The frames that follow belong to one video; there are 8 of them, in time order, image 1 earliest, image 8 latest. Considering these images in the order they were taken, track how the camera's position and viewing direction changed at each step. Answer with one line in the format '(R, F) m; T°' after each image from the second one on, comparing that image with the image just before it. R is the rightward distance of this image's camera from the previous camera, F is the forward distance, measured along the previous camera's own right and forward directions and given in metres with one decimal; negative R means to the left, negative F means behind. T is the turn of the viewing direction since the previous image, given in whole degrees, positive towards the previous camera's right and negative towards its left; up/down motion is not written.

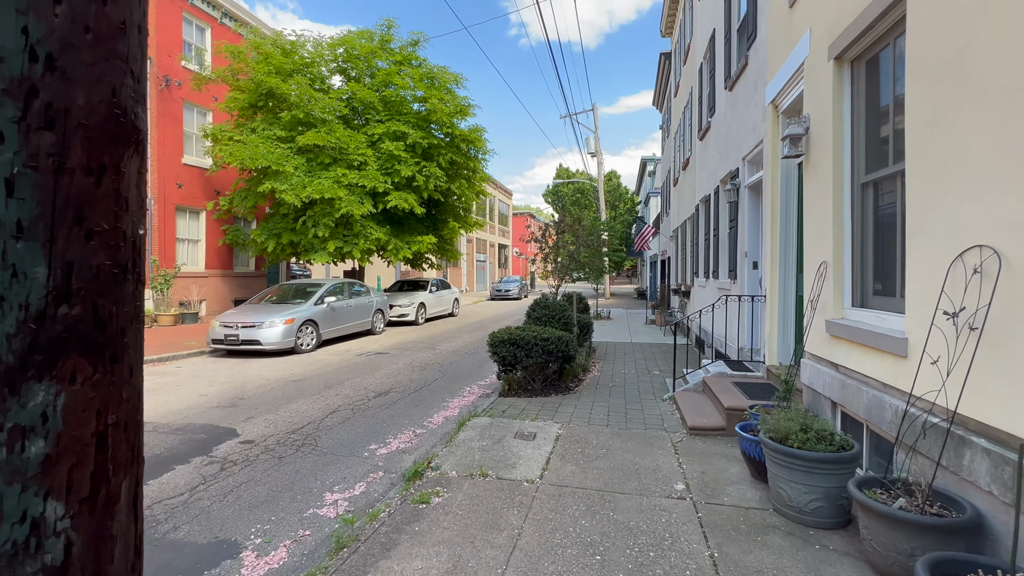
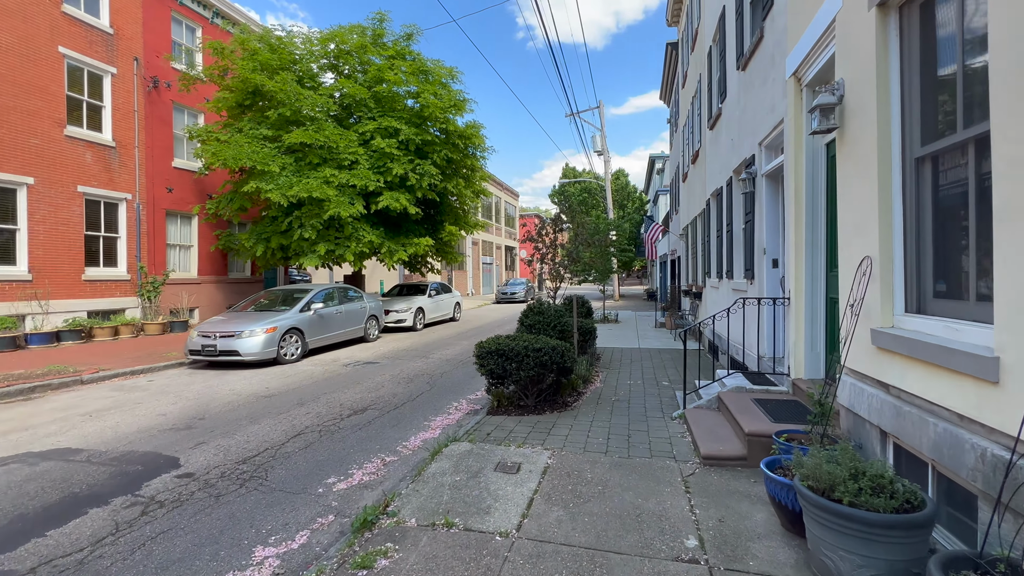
(+0.3, +0.7) m; -1°
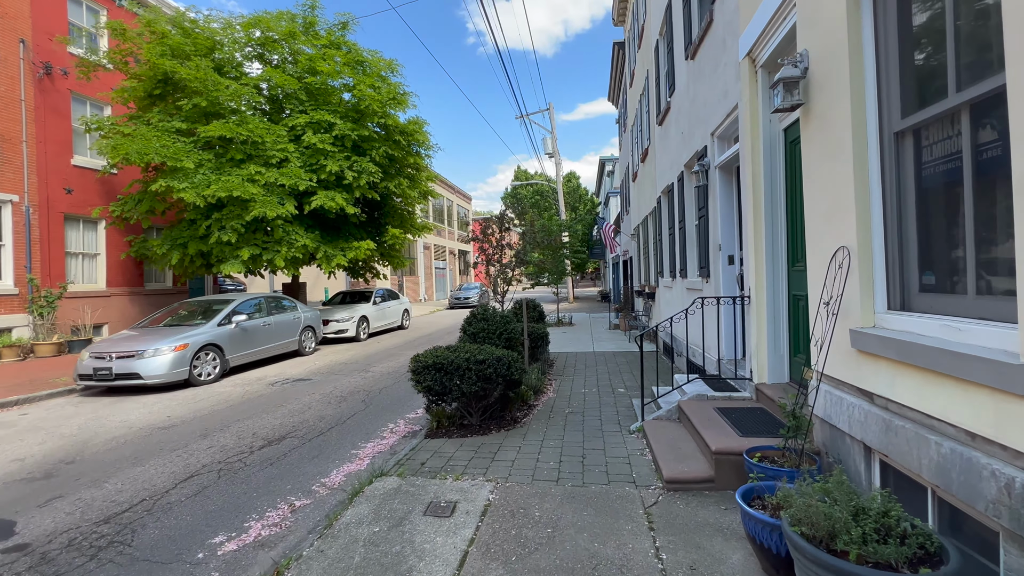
(+0.2, +0.6) m; +6°
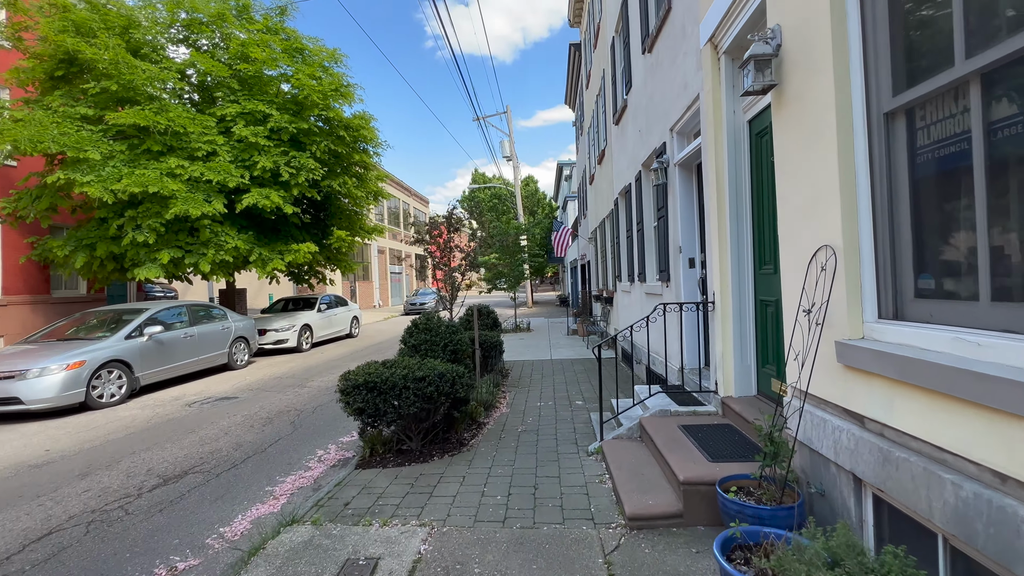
(+0.2, +0.5) m; +5°
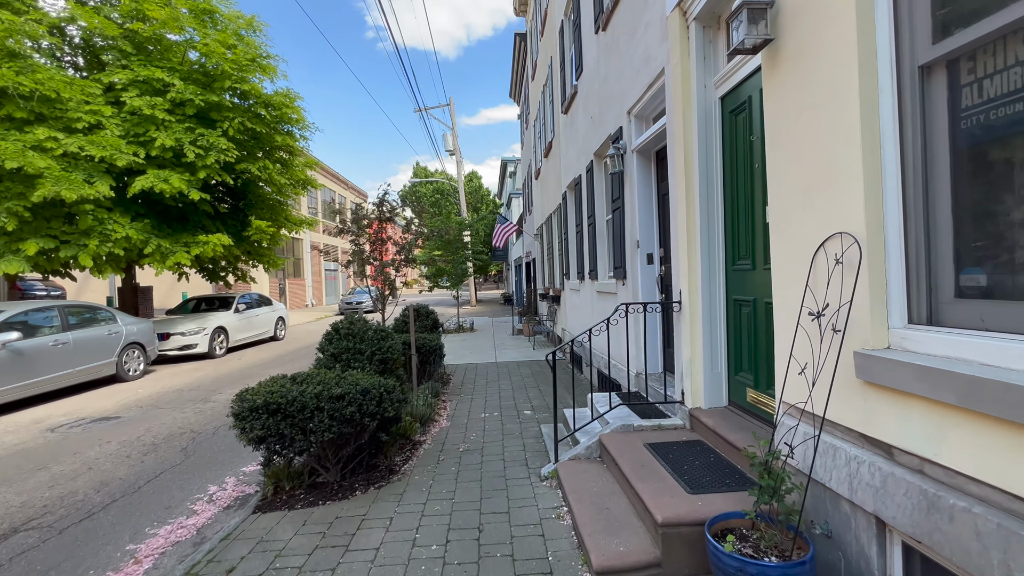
(0.0, +0.7) m; +7°
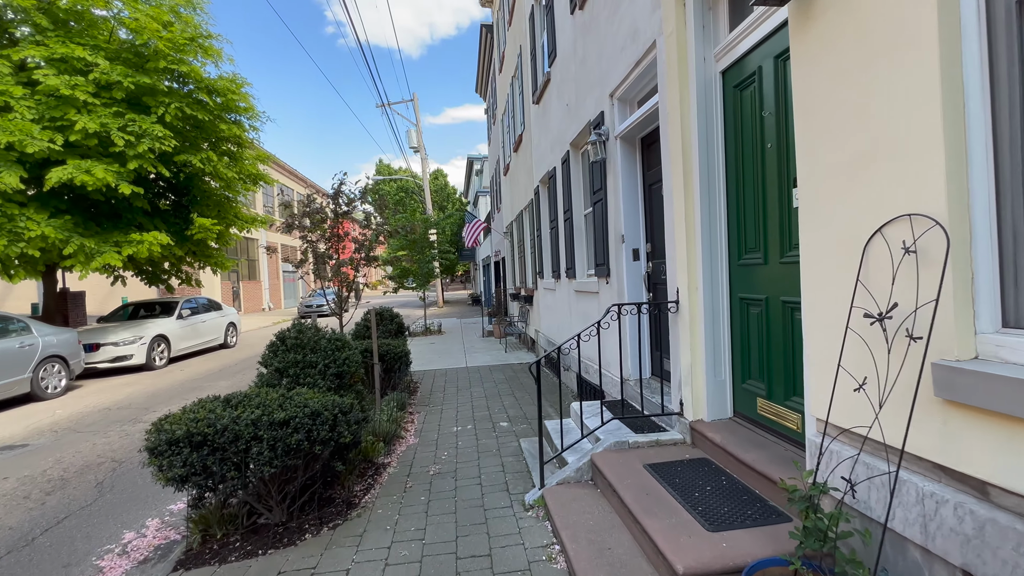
(-0.1, +0.5) m; +4°
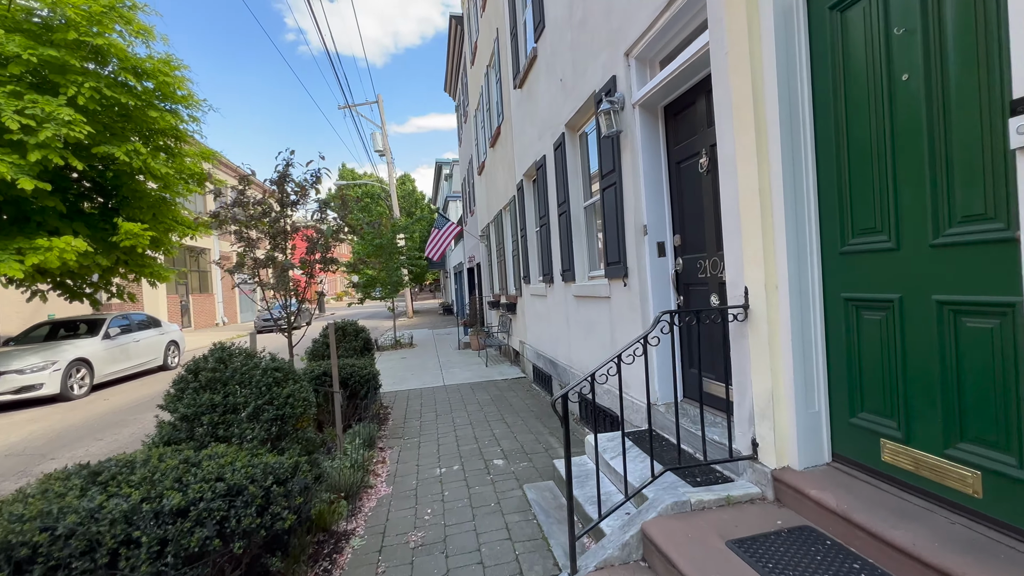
(-0.2, +1.0) m; +4°
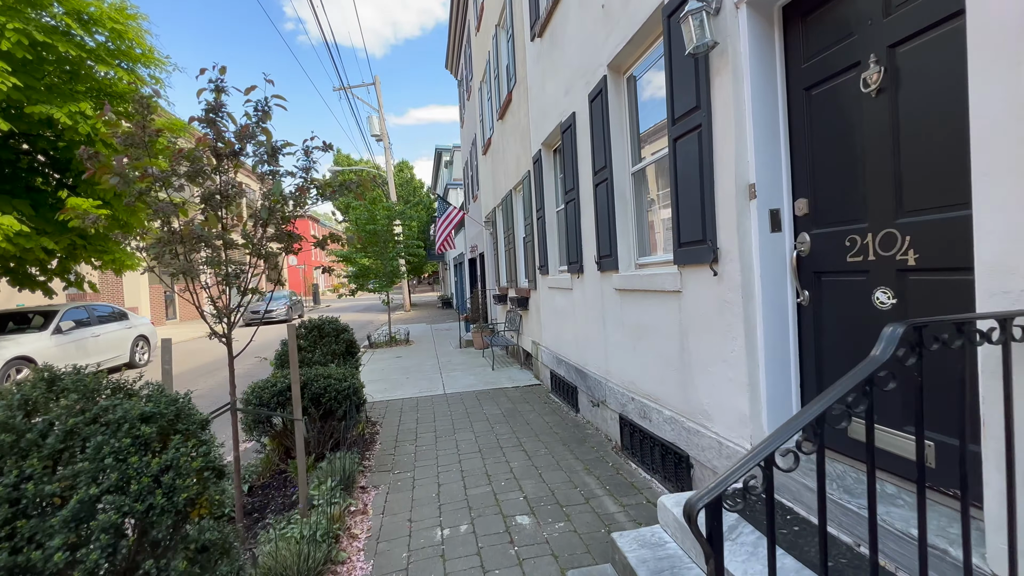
(-0.2, +1.2) m; 0°
